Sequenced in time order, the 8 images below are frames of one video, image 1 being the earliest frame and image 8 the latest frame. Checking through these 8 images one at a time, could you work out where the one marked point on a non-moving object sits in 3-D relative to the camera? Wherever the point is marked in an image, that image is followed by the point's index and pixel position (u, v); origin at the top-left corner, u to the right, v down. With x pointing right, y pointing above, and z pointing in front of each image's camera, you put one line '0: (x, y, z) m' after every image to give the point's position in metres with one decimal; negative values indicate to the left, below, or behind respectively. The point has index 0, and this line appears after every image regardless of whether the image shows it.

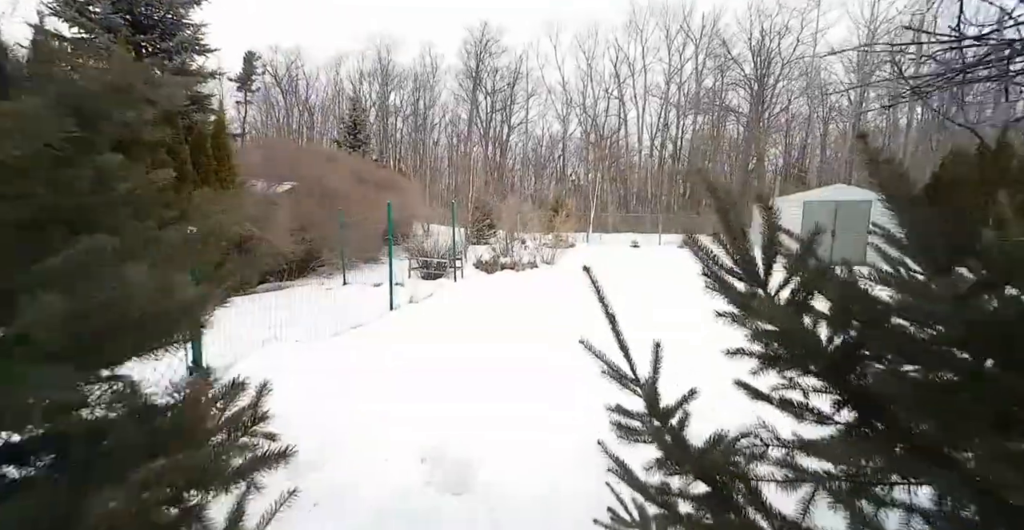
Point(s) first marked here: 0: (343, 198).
0: (-4.4, +1.8, +13.7) m
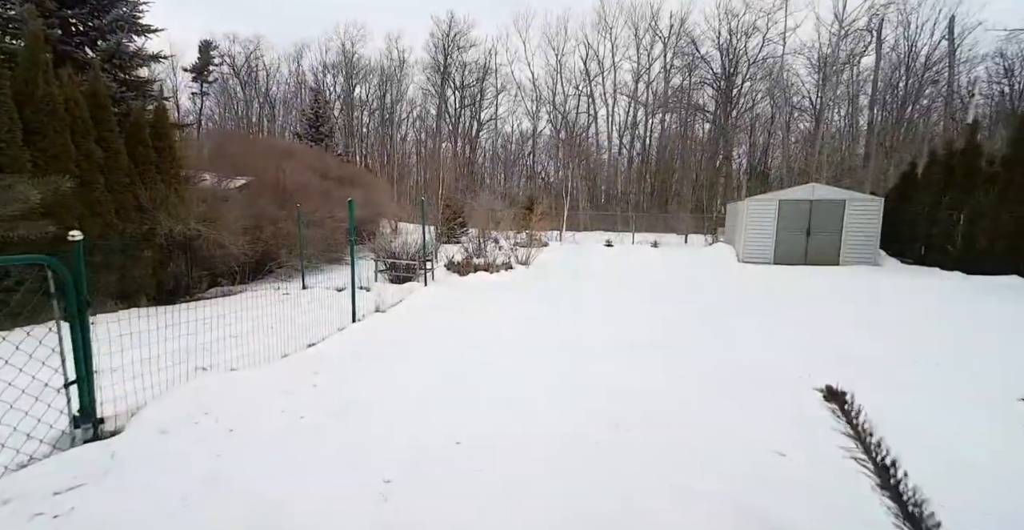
0: (-5.2, +1.8, +13.1) m
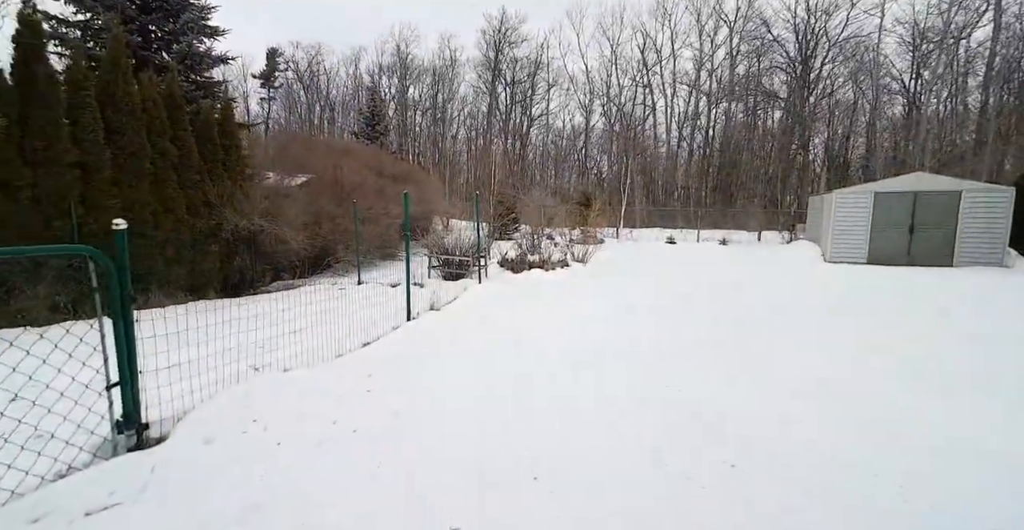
0: (-3.8, +1.9, +13.3) m
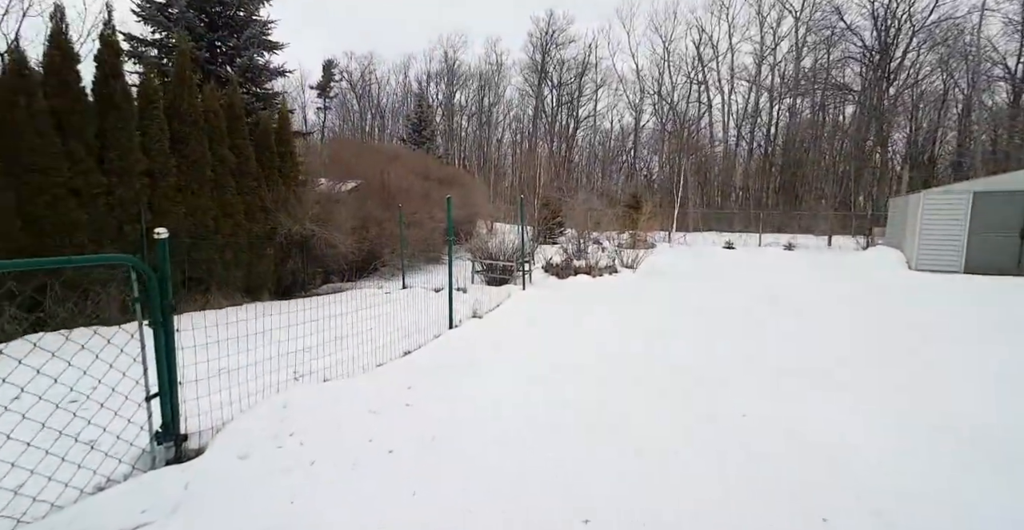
0: (-2.6, +1.8, +13.4) m
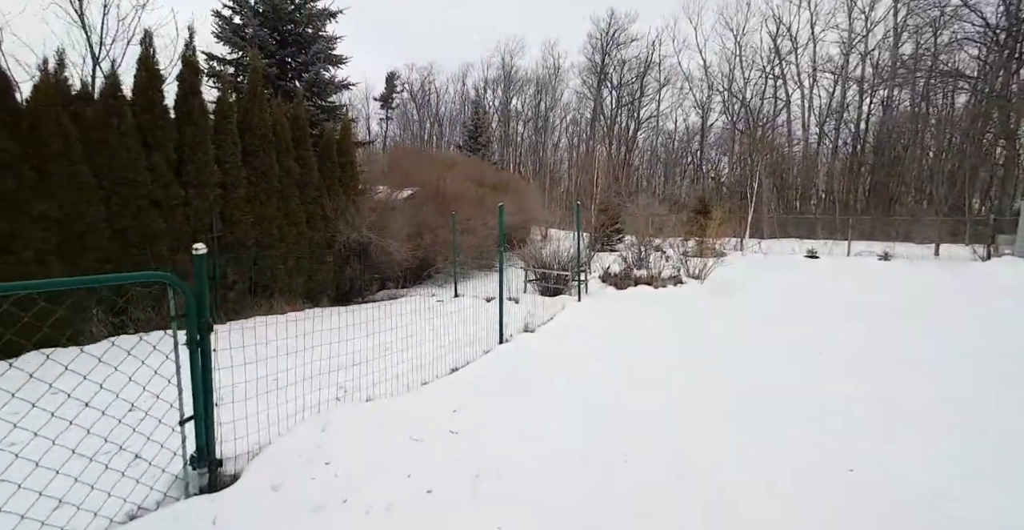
0: (-1.2, +1.6, +13.3) m
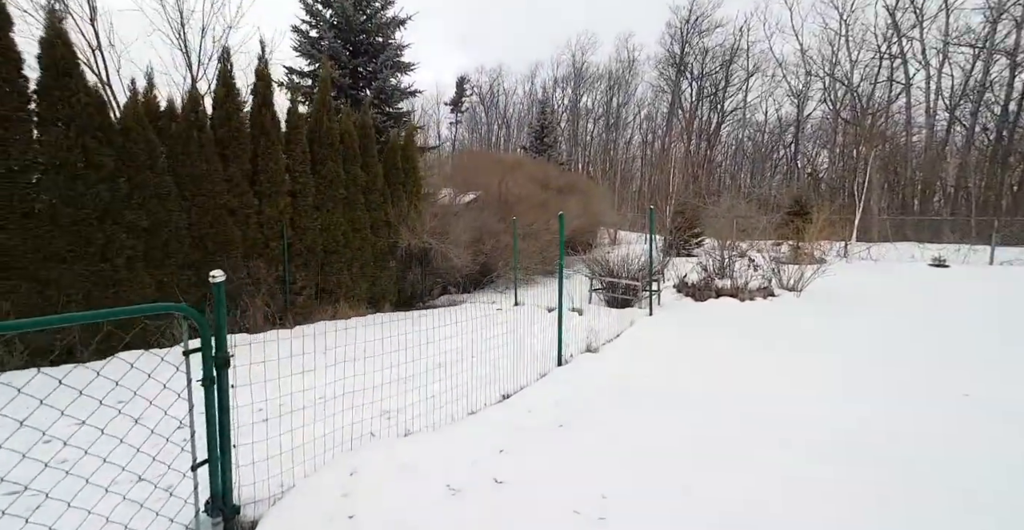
0: (+0.5, +1.5, +12.8) m
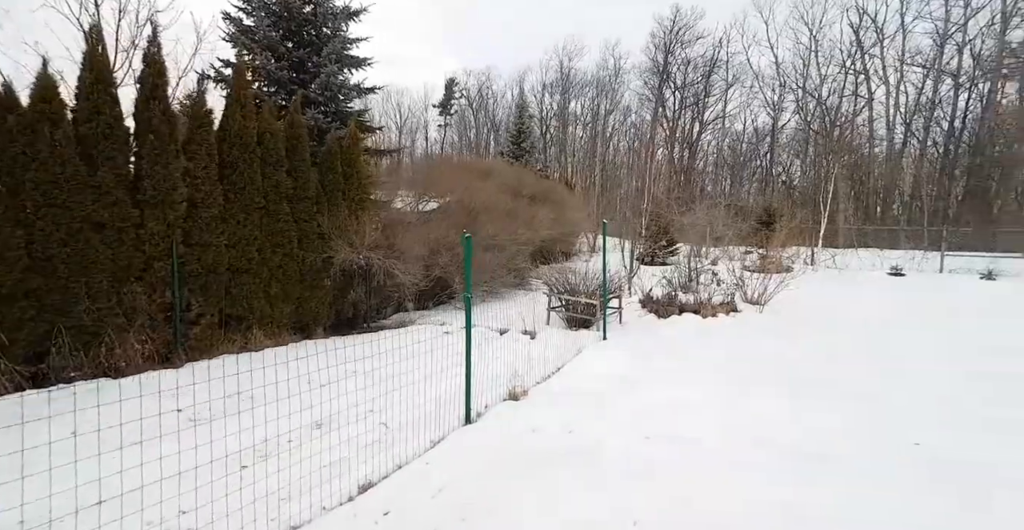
0: (-0.3, +1.2, +11.7) m
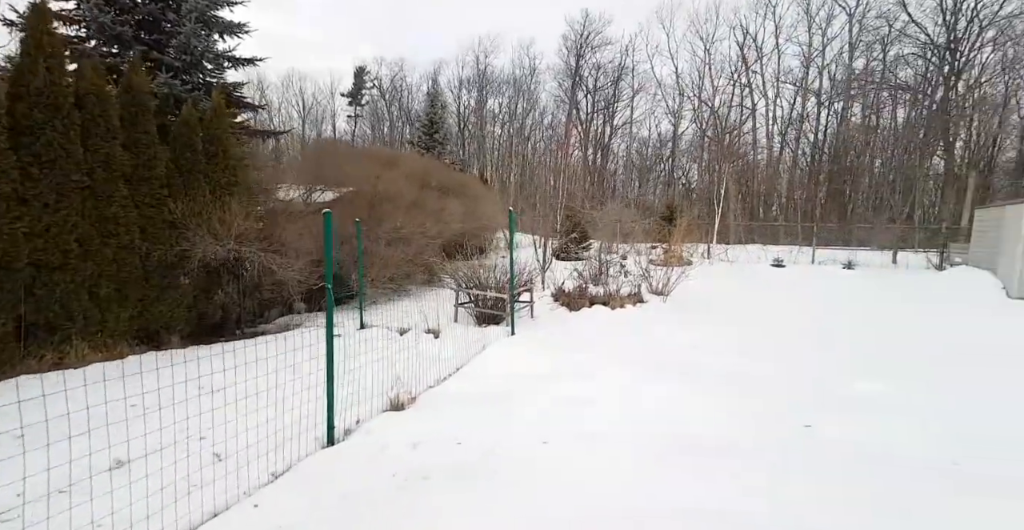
0: (-2.3, +1.3, +10.7) m
